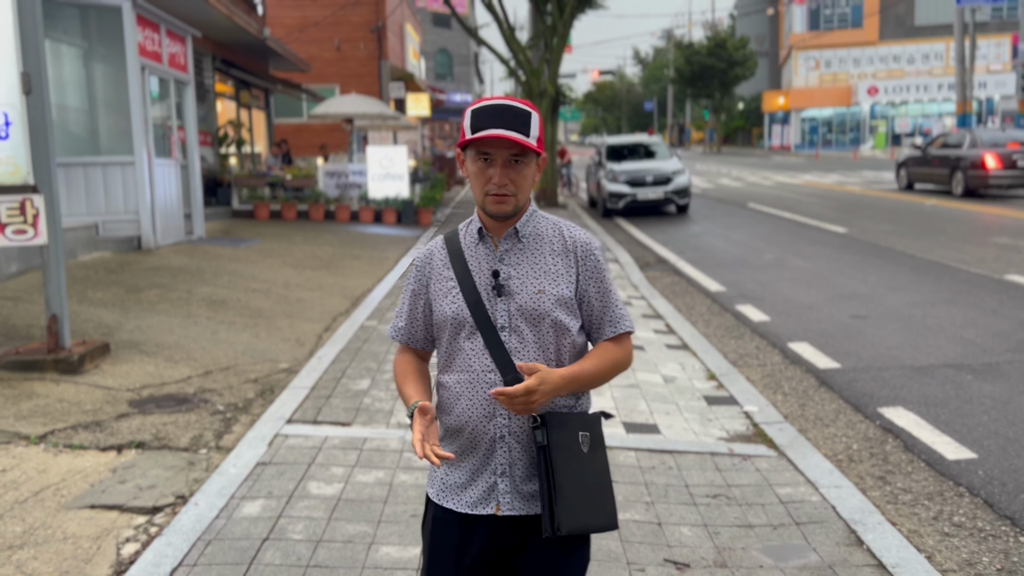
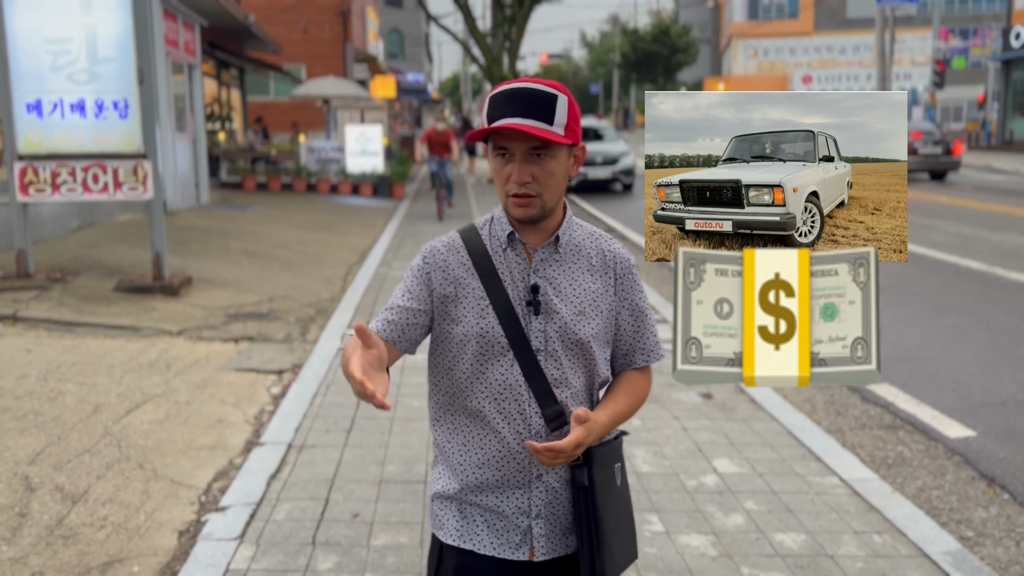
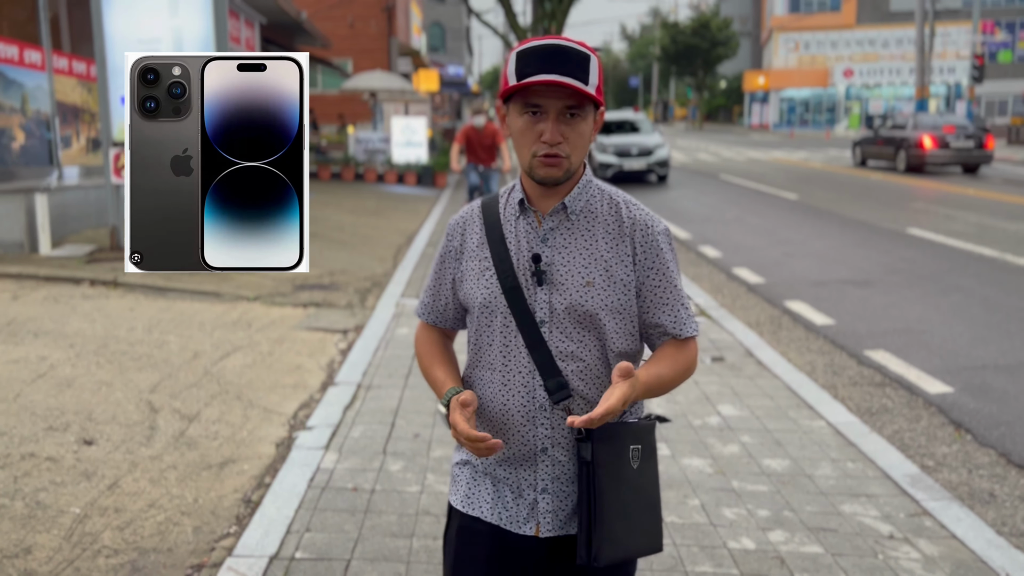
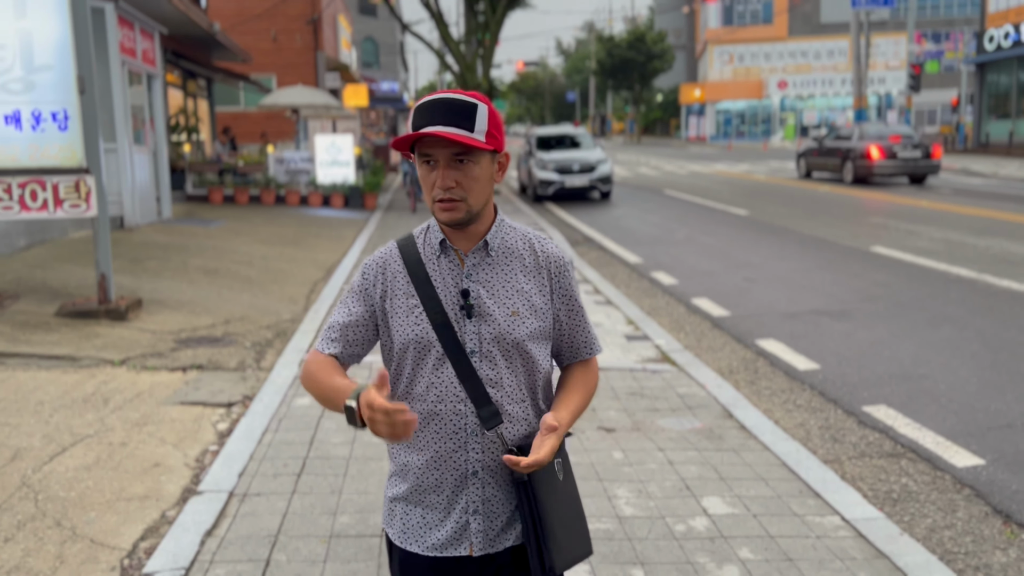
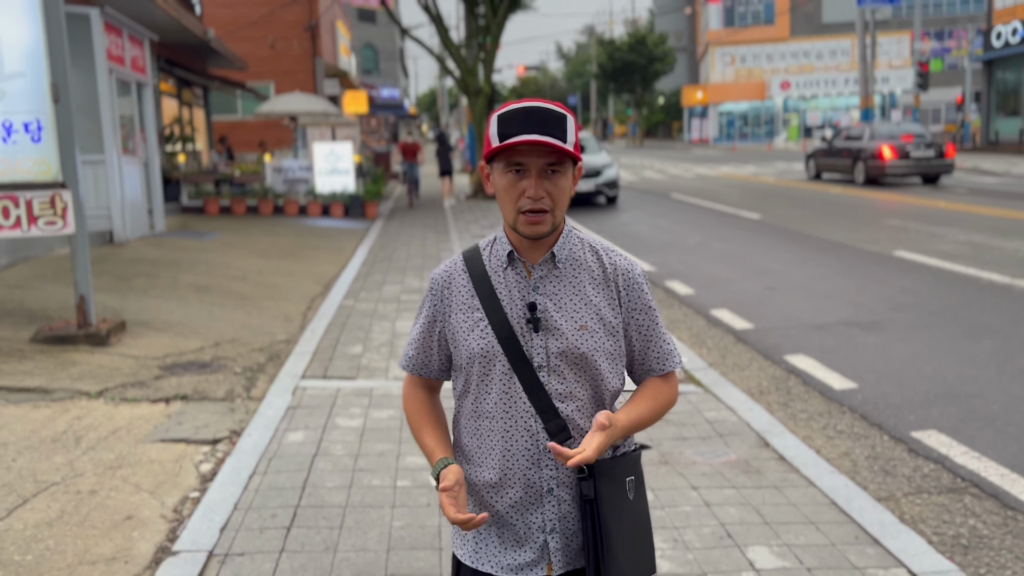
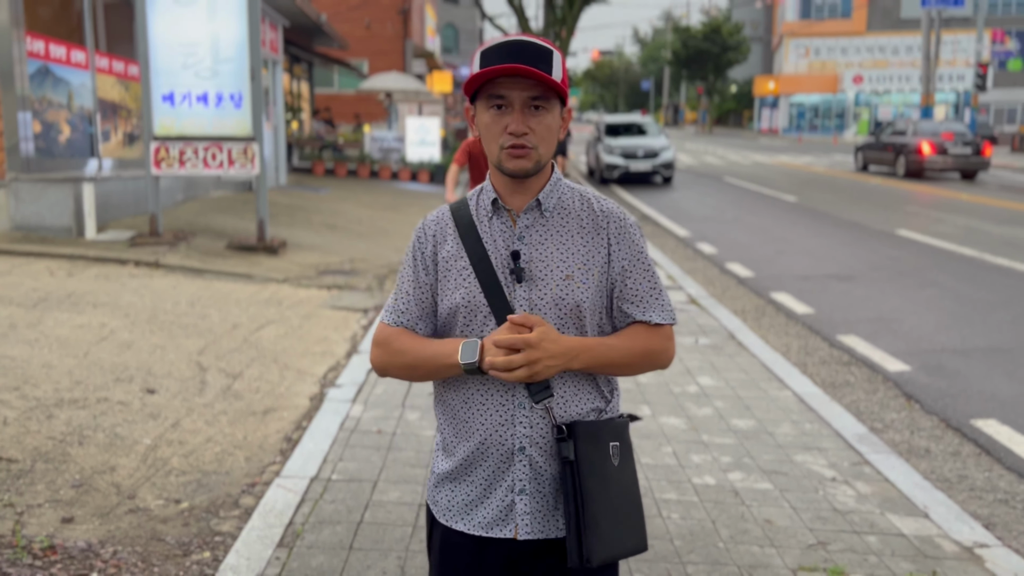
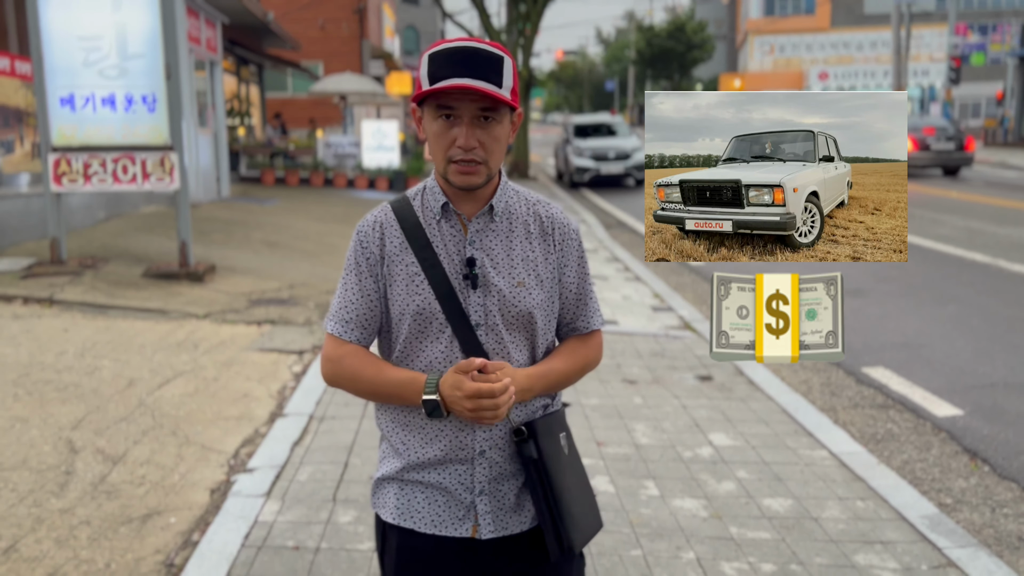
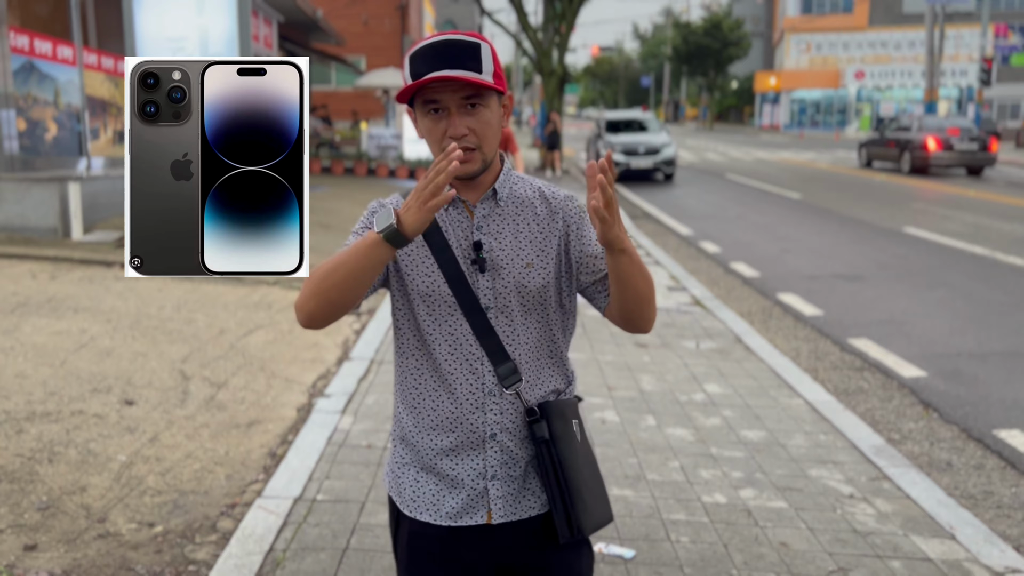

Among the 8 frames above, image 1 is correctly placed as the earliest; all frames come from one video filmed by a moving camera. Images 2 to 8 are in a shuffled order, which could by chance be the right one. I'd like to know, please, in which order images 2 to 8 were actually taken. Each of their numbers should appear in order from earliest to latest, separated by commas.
5, 4, 2, 7, 3, 8, 6
